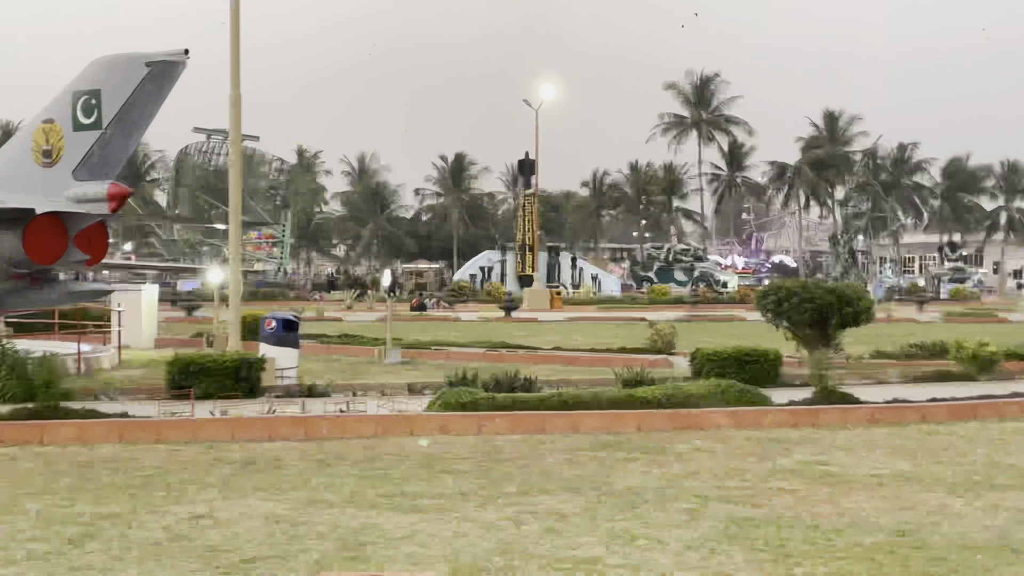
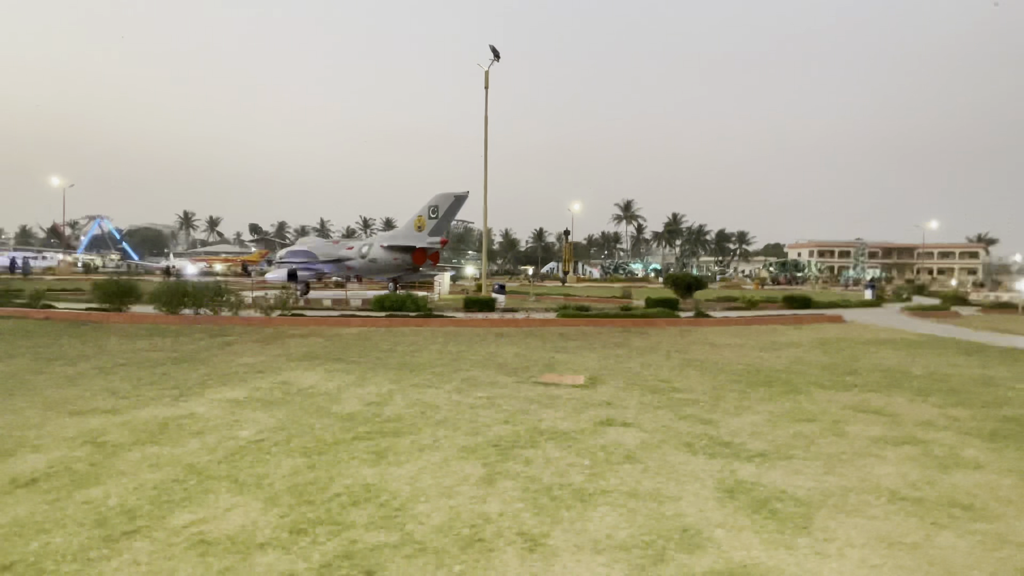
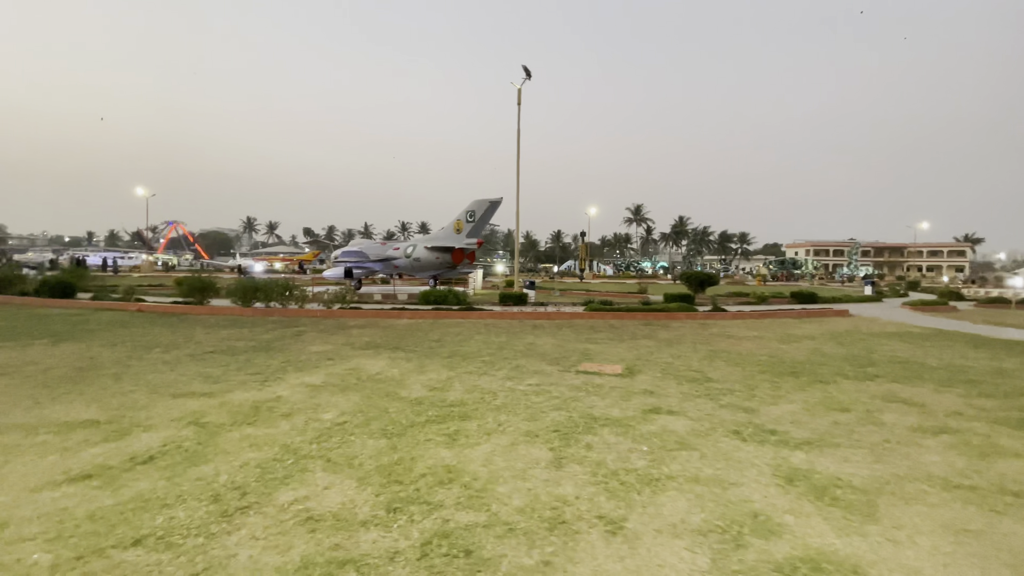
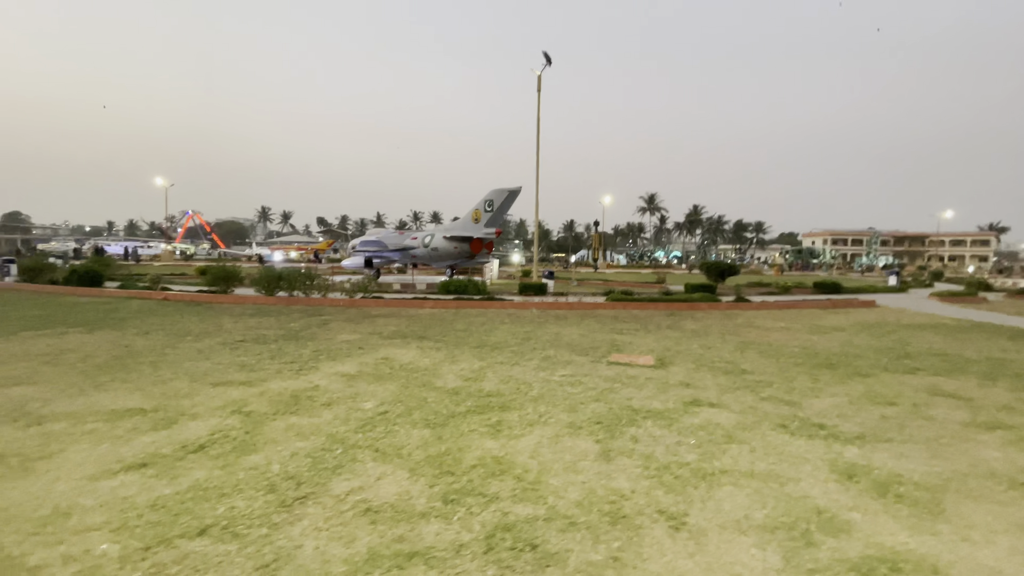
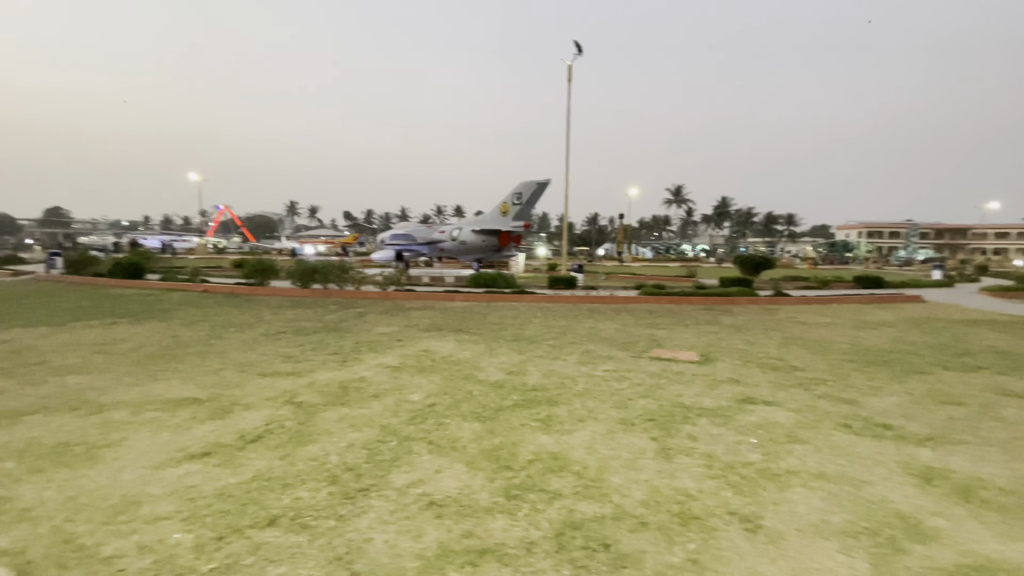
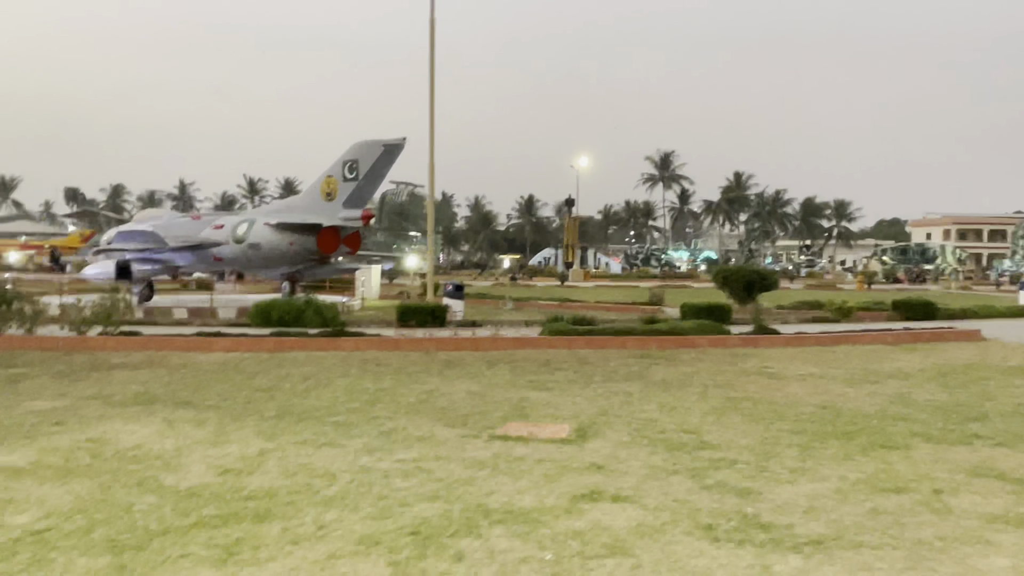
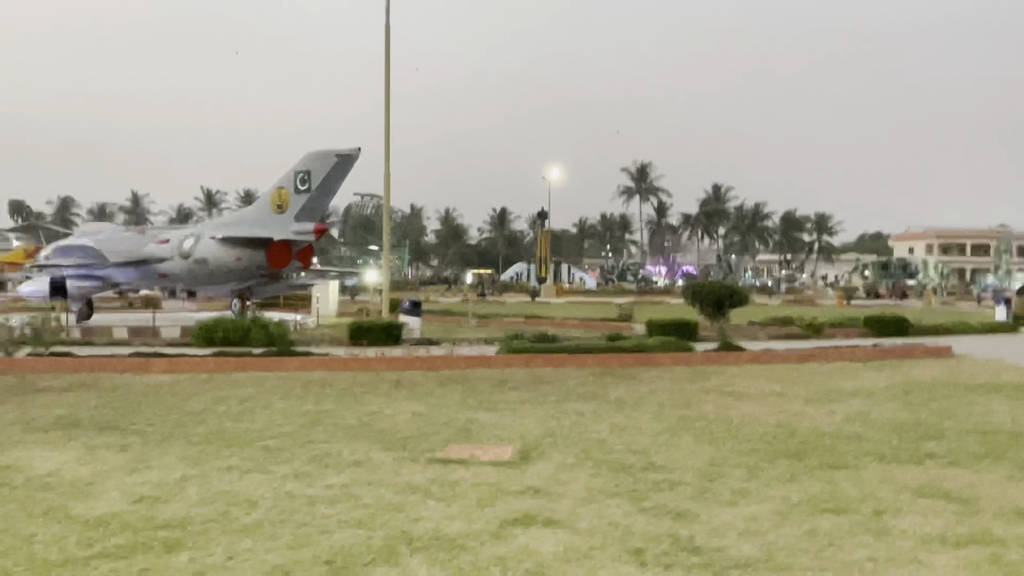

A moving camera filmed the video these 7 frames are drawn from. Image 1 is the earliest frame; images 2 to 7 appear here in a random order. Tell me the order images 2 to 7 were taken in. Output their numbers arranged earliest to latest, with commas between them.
7, 6, 2, 3, 4, 5
